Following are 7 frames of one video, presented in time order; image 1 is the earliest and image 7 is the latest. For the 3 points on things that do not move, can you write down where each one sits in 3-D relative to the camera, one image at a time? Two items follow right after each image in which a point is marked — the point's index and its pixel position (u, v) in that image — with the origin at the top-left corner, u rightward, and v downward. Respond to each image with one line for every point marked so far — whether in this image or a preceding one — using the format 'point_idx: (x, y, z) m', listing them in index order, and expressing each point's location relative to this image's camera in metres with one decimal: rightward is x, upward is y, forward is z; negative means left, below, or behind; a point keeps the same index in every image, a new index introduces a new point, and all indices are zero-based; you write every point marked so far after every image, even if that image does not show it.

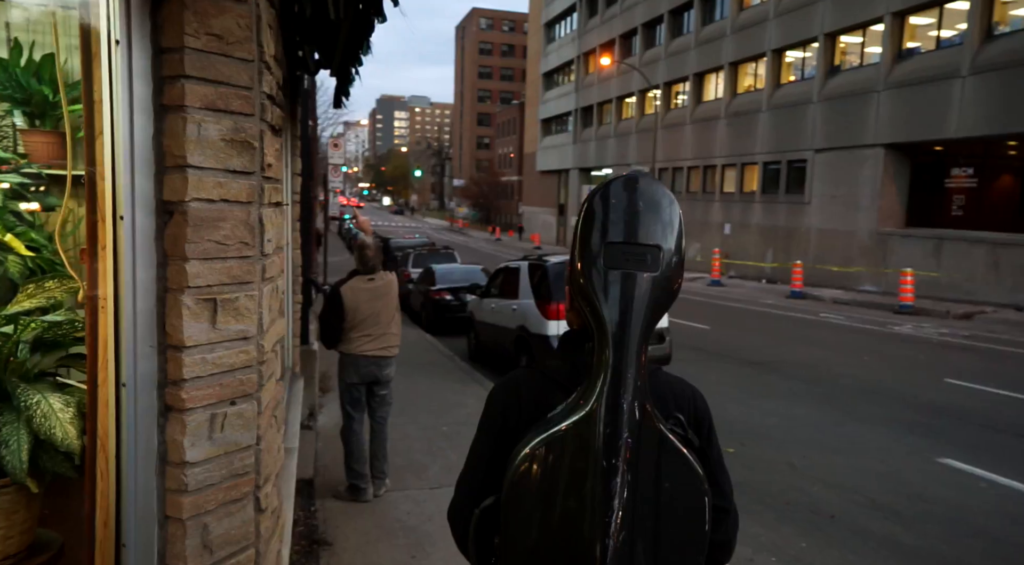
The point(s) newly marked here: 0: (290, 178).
0: (-1.6, +0.8, +5.0) m
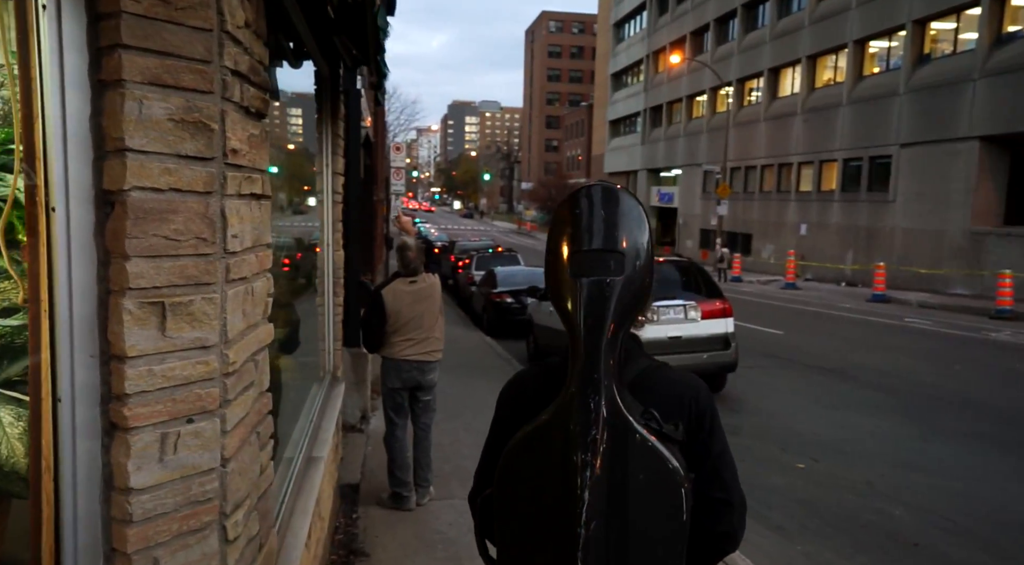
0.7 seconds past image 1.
0: (-1.3, +0.7, +4.8) m
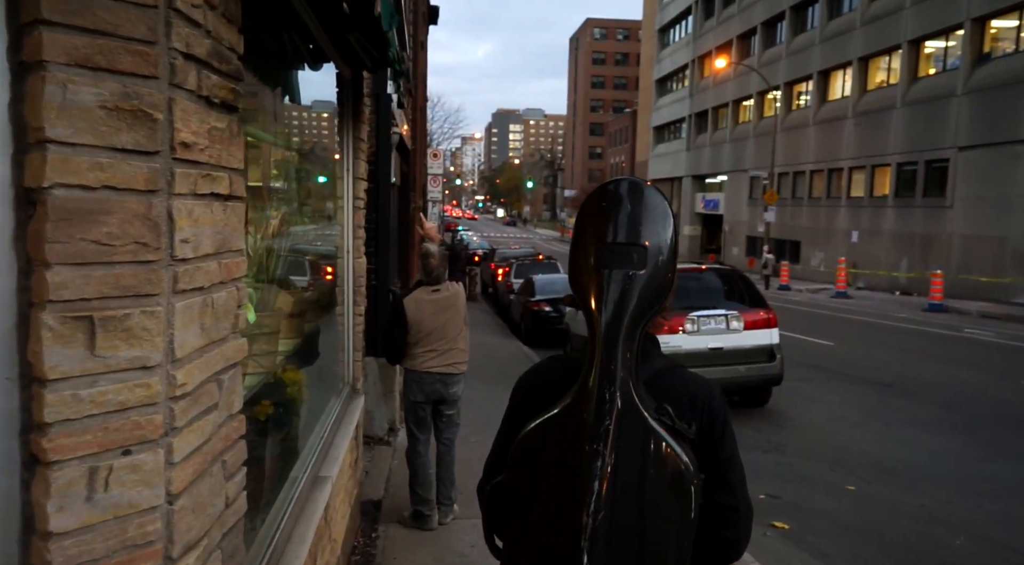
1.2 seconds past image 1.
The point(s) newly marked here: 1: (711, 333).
0: (-1.1, +0.7, +4.7) m
1: (+2.4, -0.6, +8.4) m
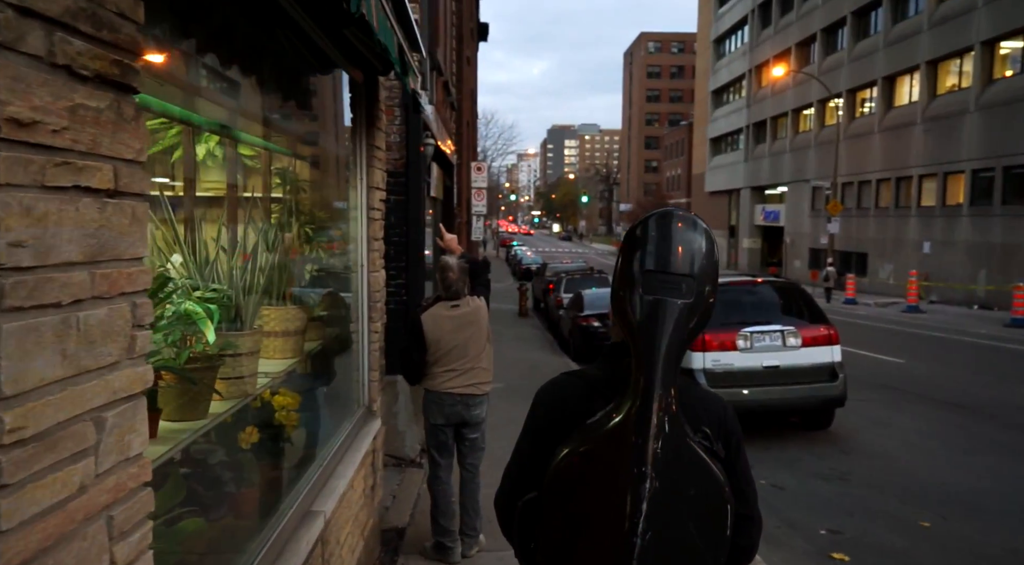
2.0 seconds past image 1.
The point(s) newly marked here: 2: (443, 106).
0: (-1.0, +0.6, +4.5) m
1: (+2.9, -0.8, +7.8) m
2: (-1.2, +2.9, +11.2) m
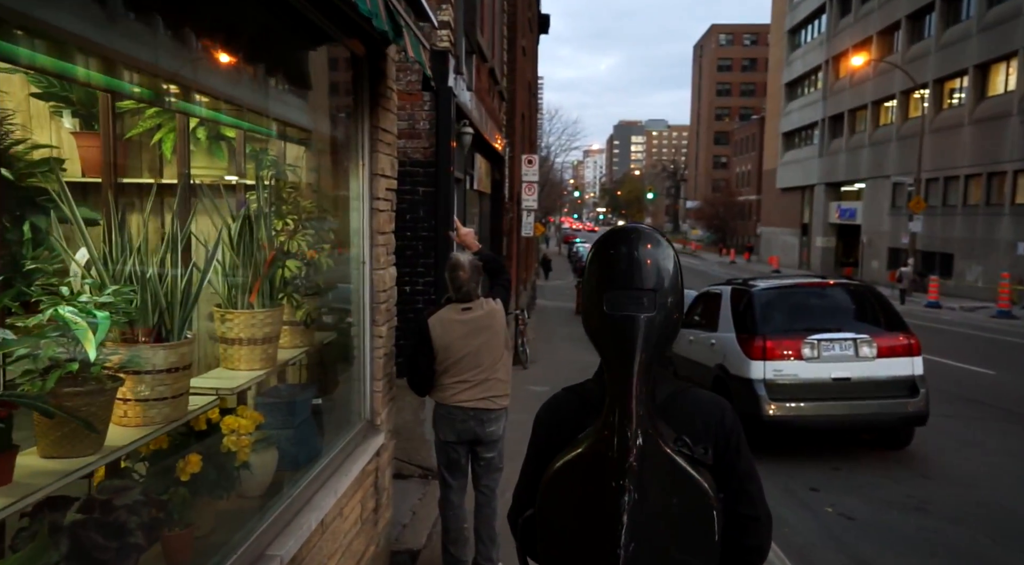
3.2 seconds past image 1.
0: (-0.8, +0.6, +4.0) m
1: (+3.3, -0.8, +7.0) m
2: (-0.4, +2.9, +10.6) m
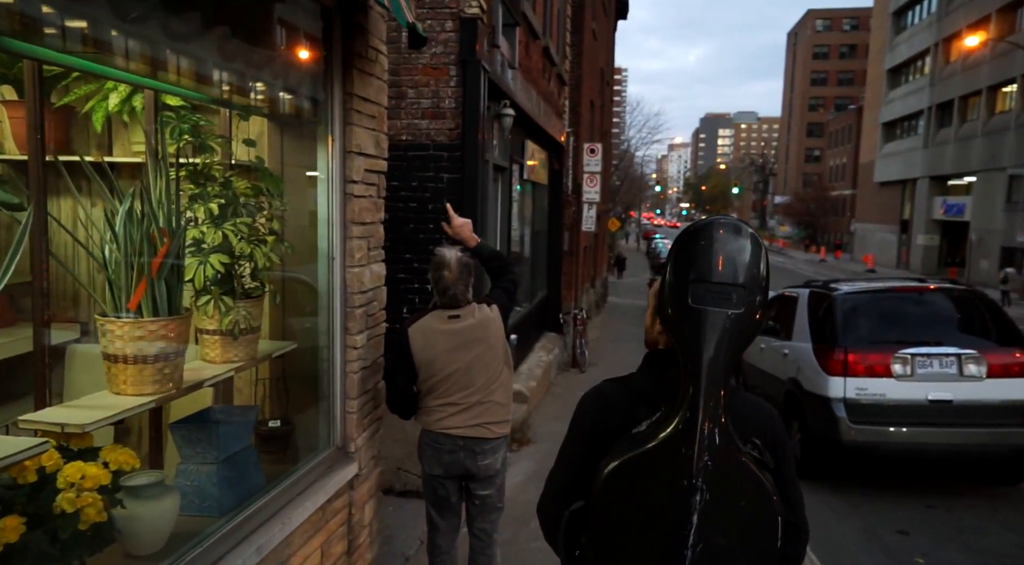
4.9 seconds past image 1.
0: (-0.8, +0.6, +3.3) m
1: (+3.6, -0.8, +5.8) m
2: (+0.4, +3.0, +9.8) m
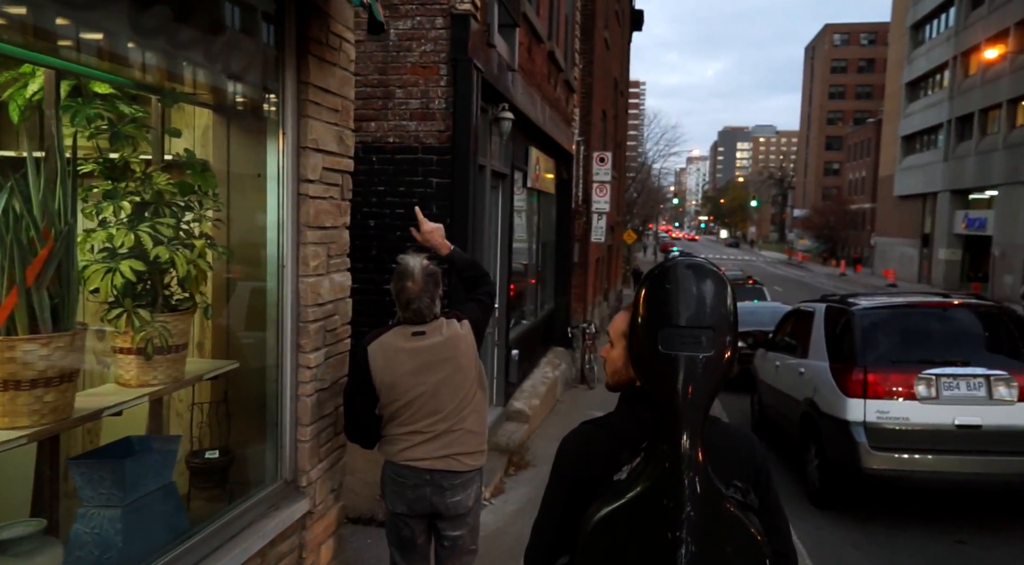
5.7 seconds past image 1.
0: (-0.9, +0.5, +2.9) m
1: (+3.5, -1.0, +5.3) m
2: (+0.5, +2.8, +9.5) m
